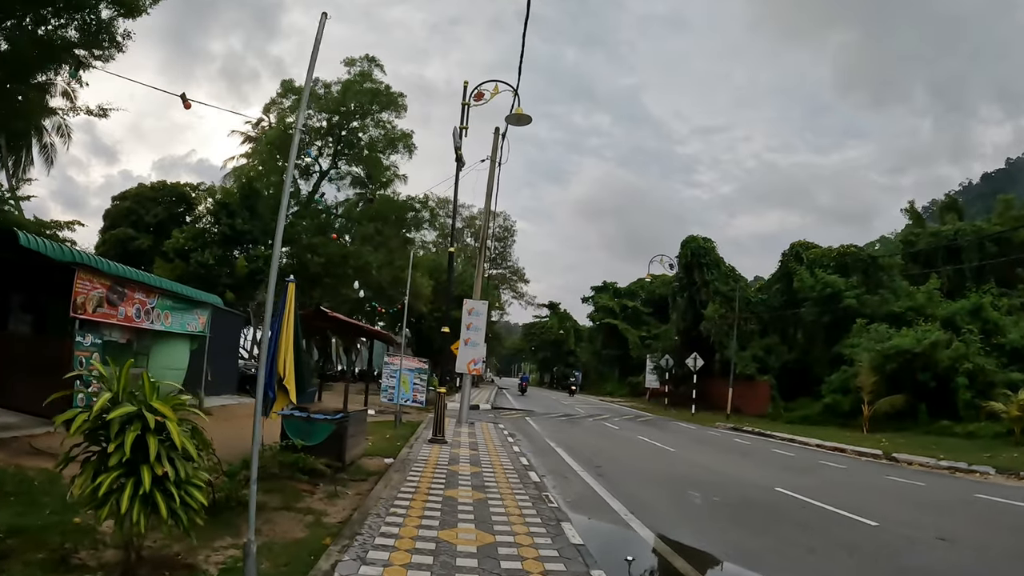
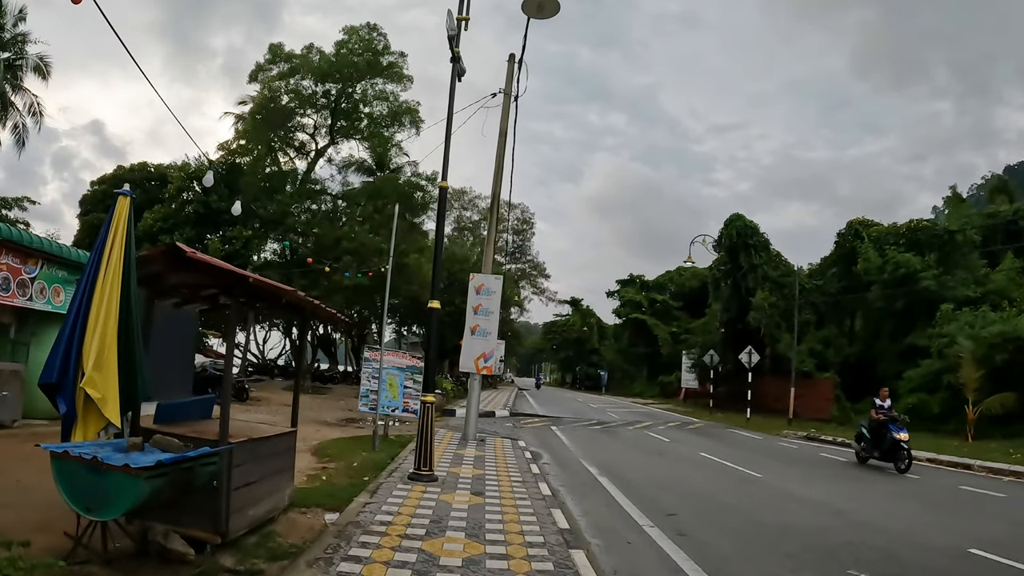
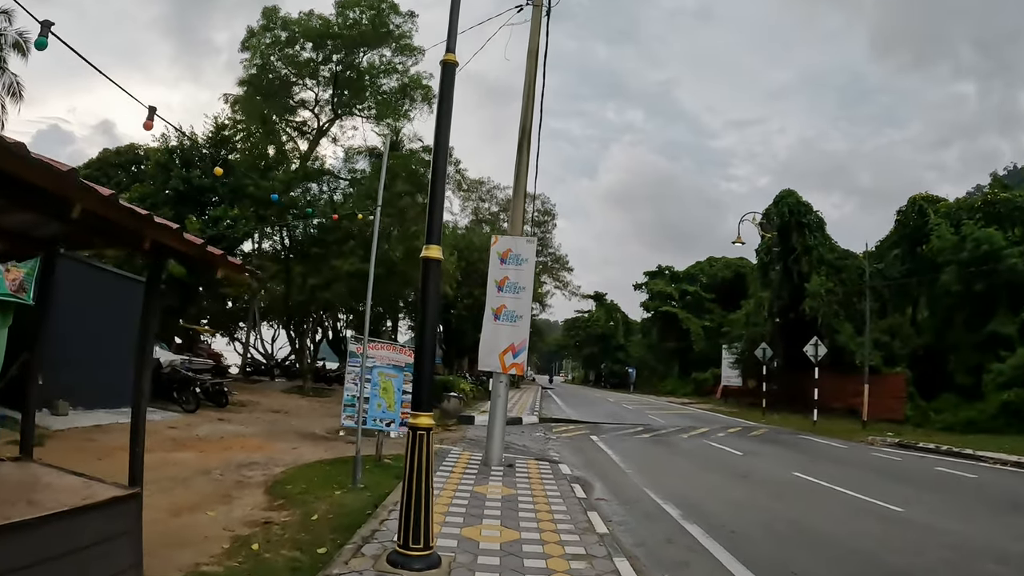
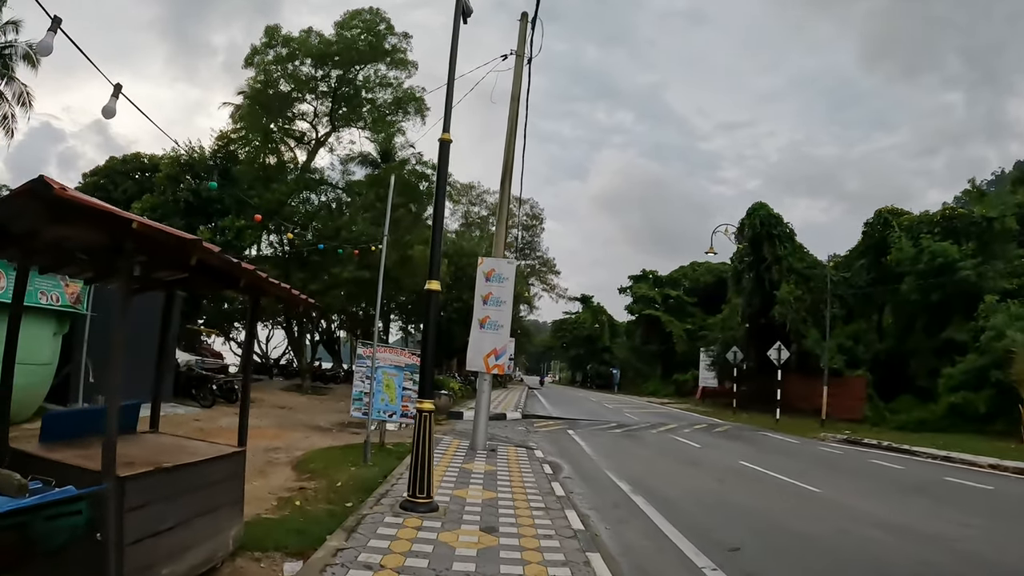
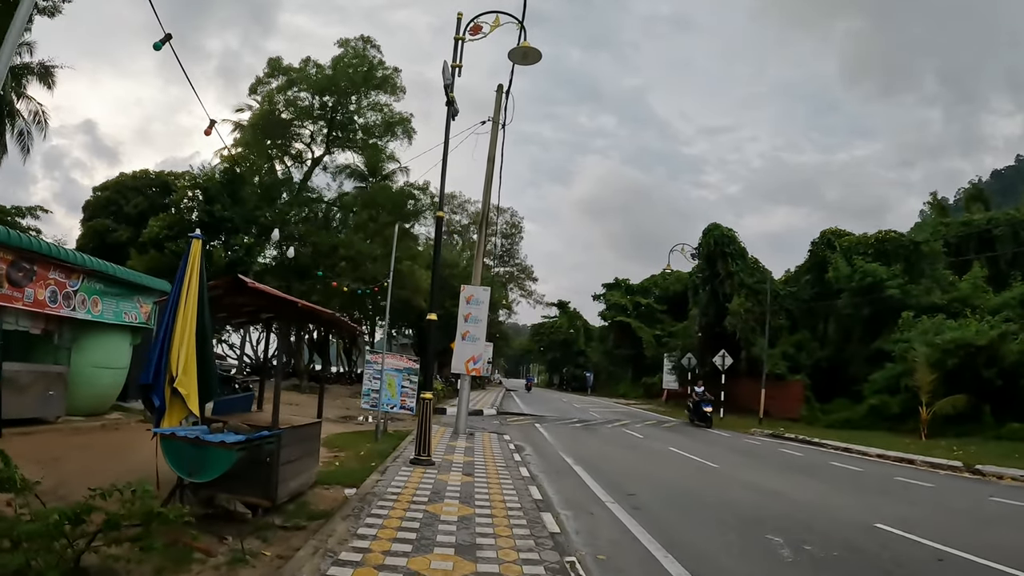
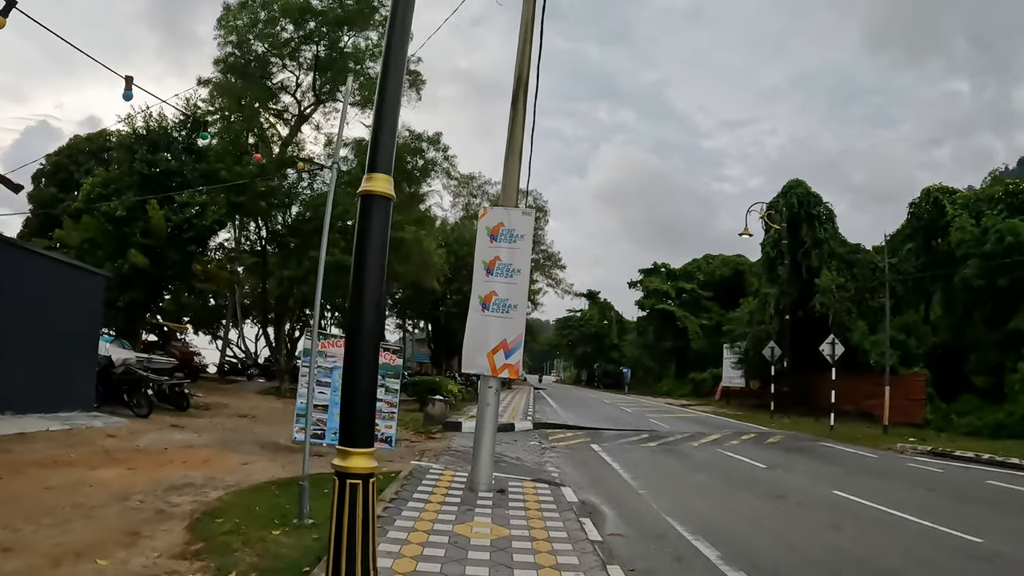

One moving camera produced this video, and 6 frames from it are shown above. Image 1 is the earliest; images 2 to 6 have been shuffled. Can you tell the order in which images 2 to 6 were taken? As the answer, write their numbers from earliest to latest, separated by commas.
5, 2, 4, 3, 6
